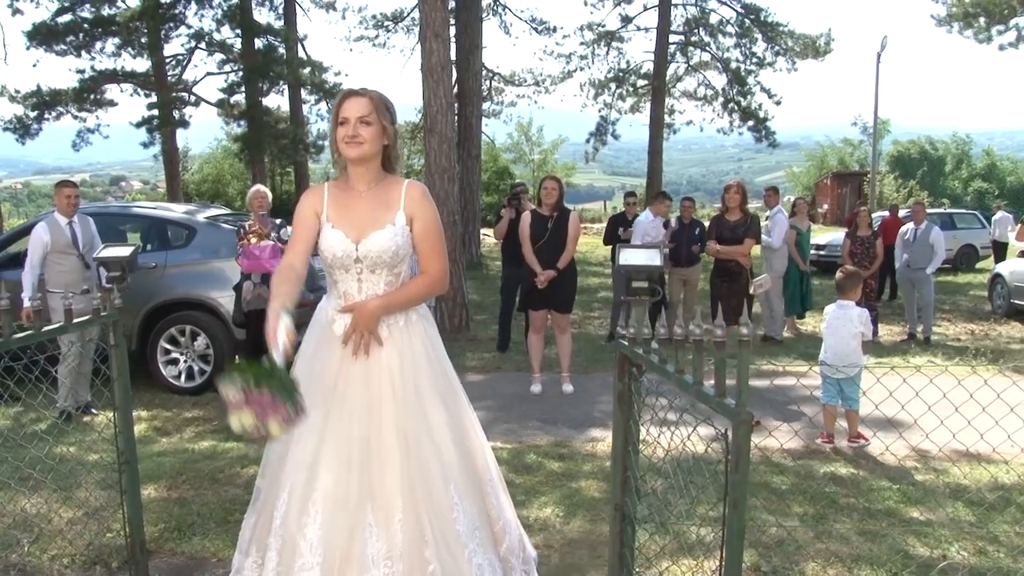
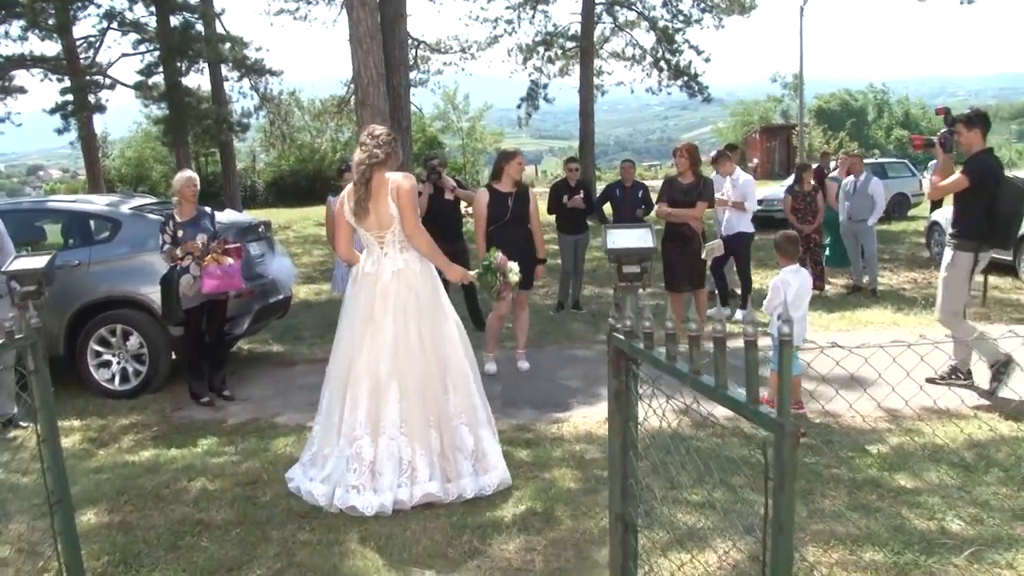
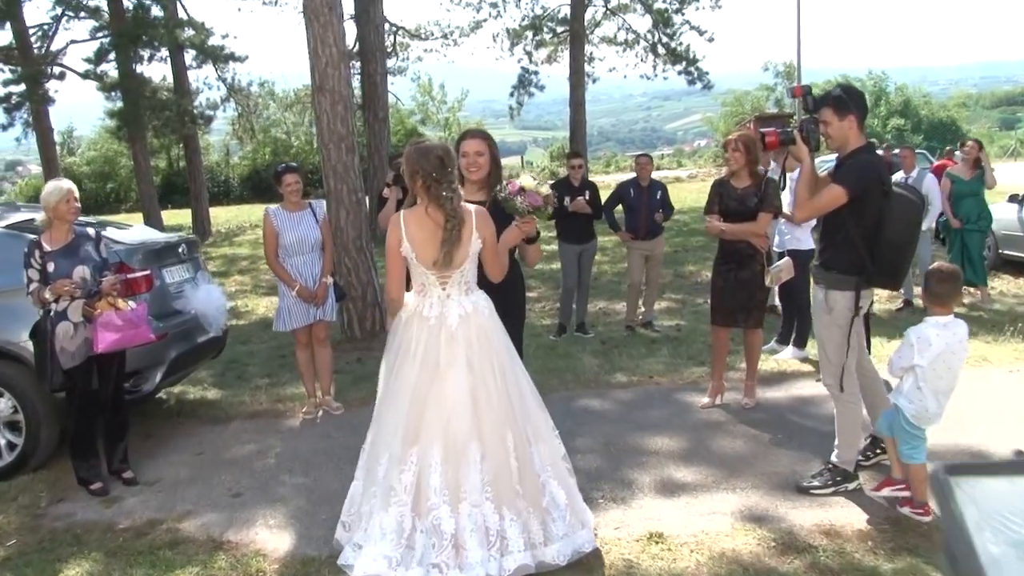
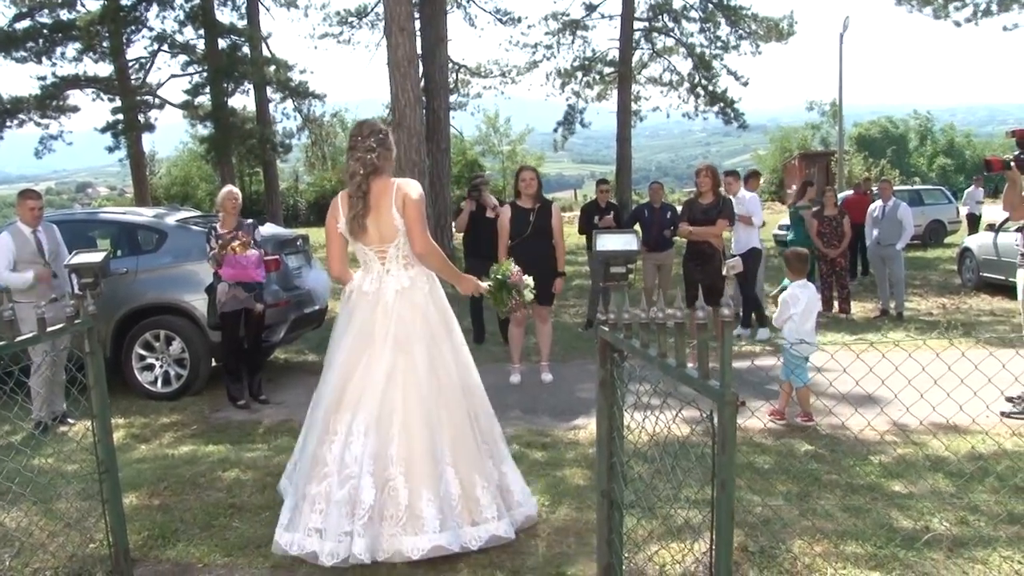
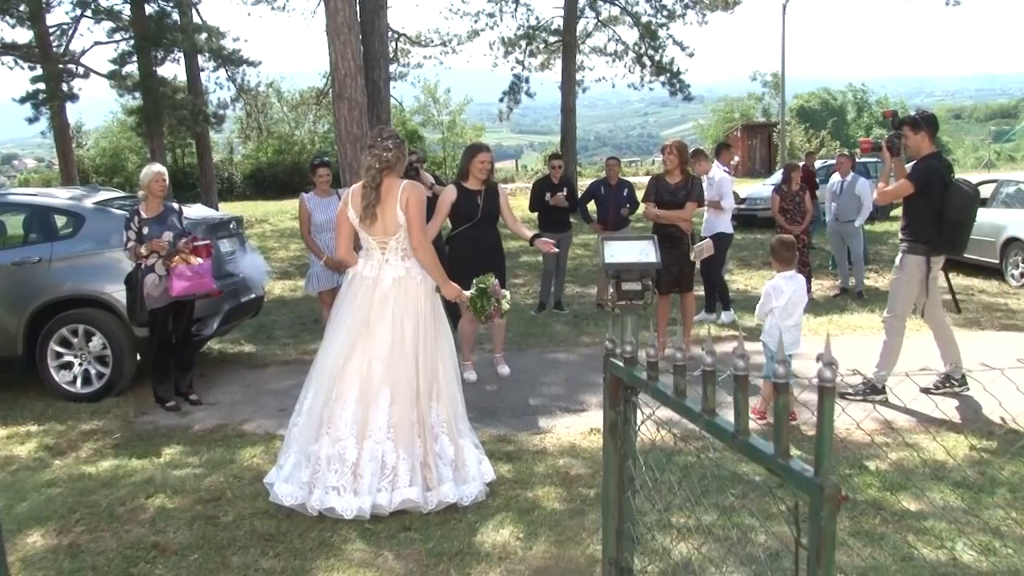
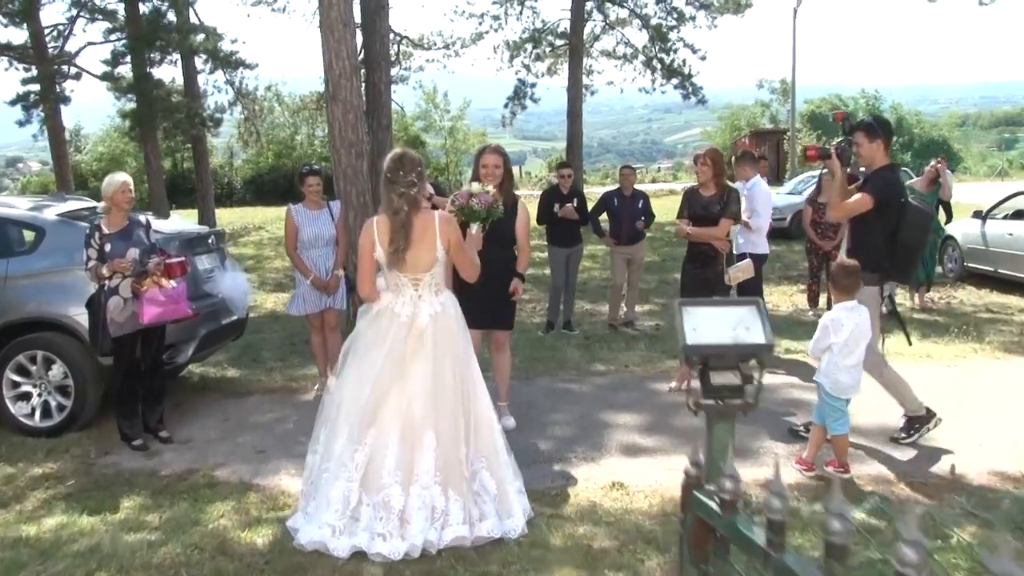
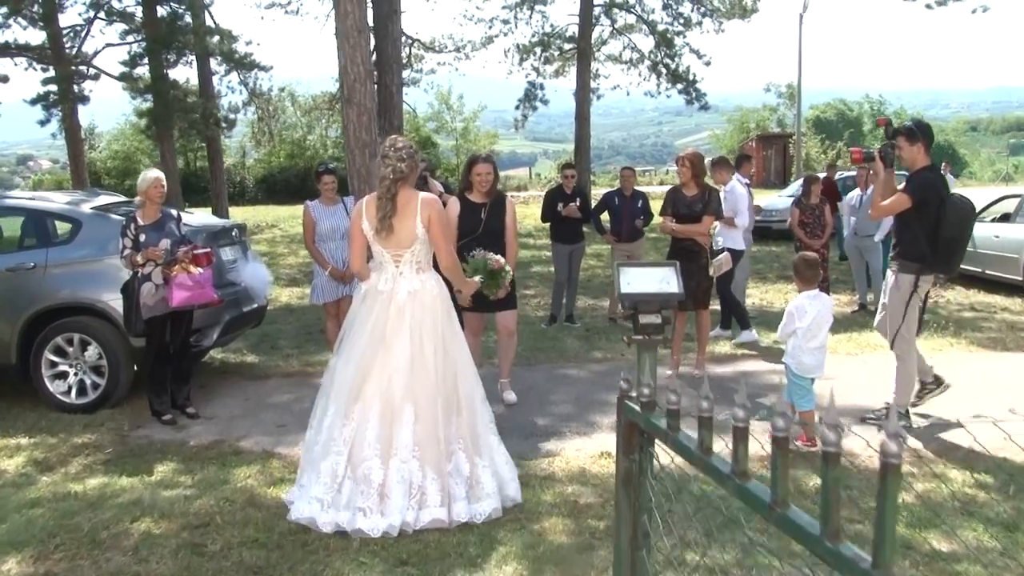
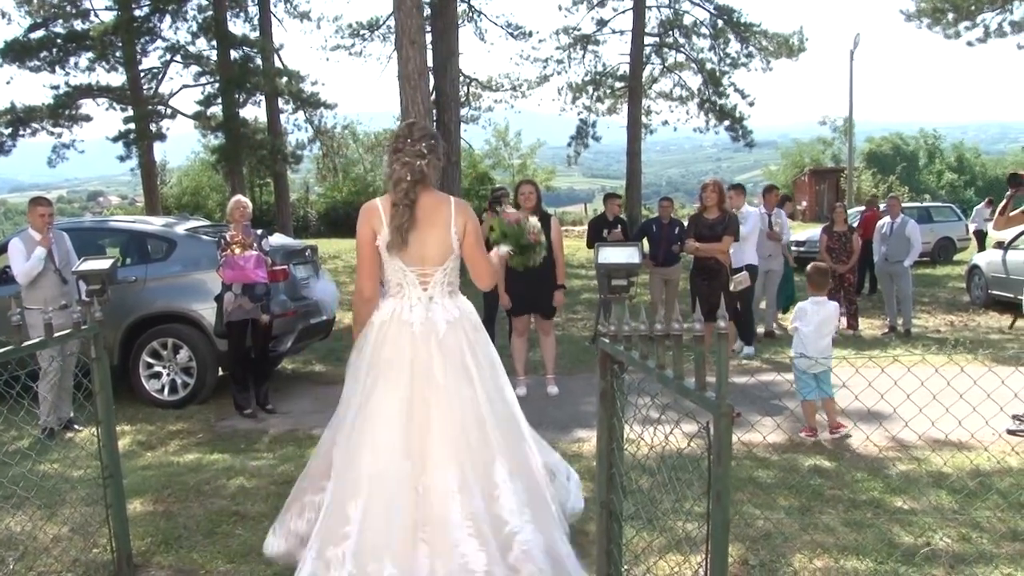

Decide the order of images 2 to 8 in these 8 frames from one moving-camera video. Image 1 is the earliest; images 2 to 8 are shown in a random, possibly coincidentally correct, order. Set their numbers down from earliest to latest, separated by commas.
8, 4, 2, 5, 7, 6, 3
